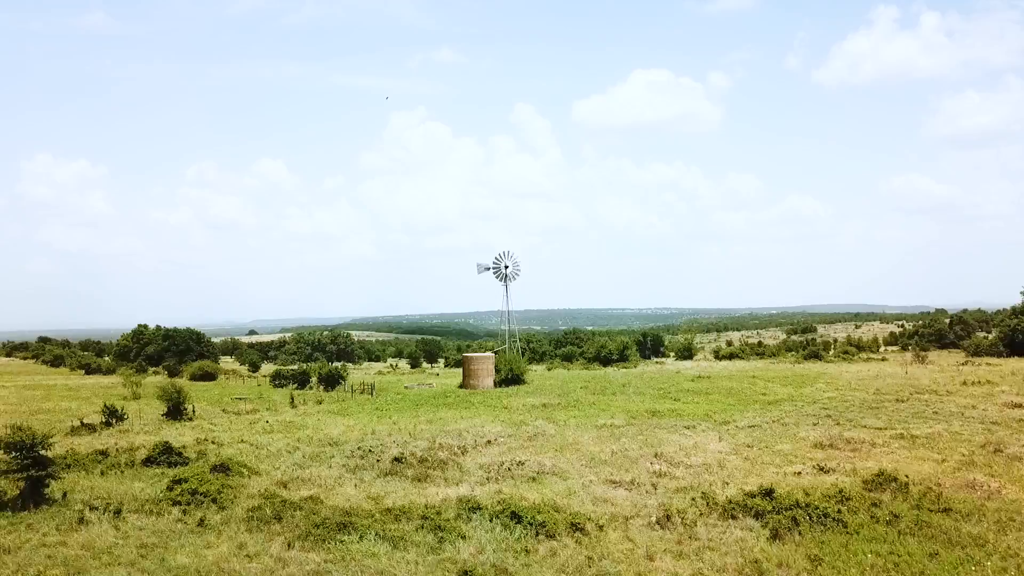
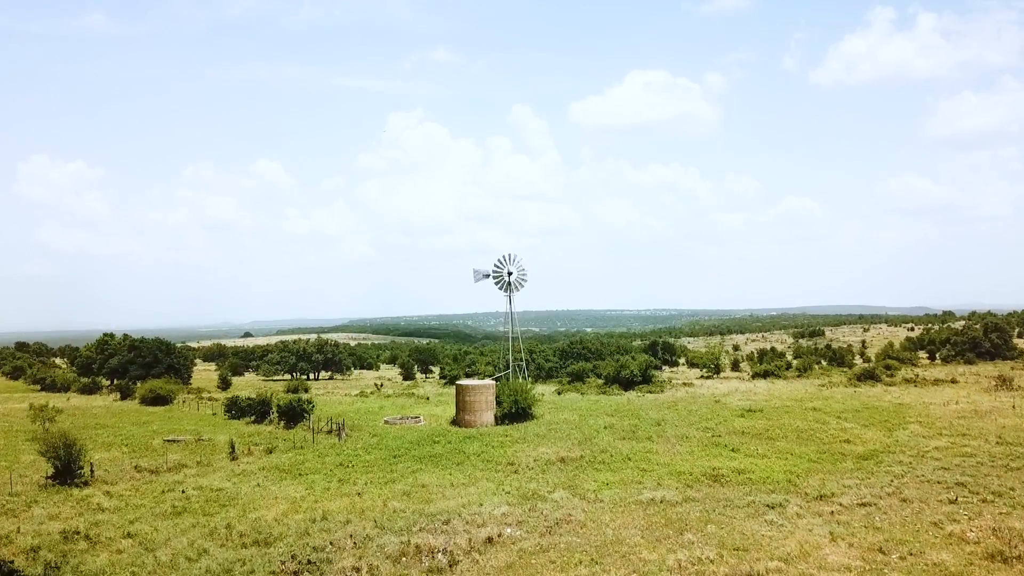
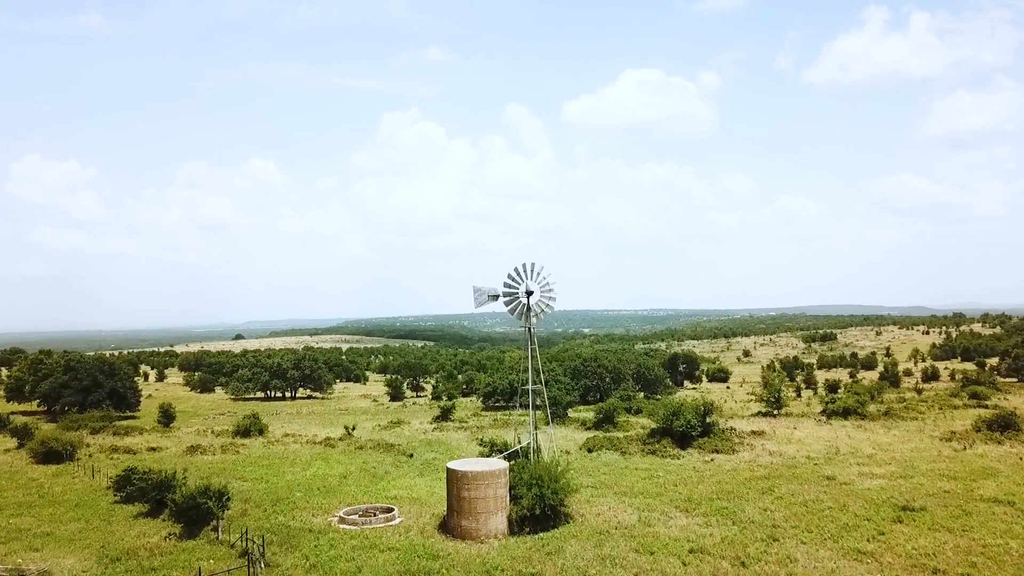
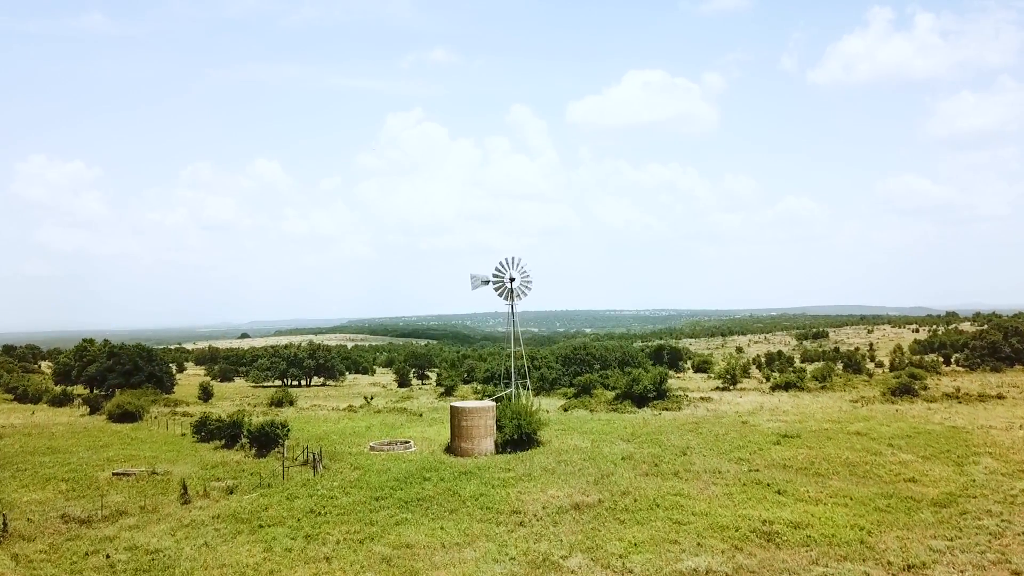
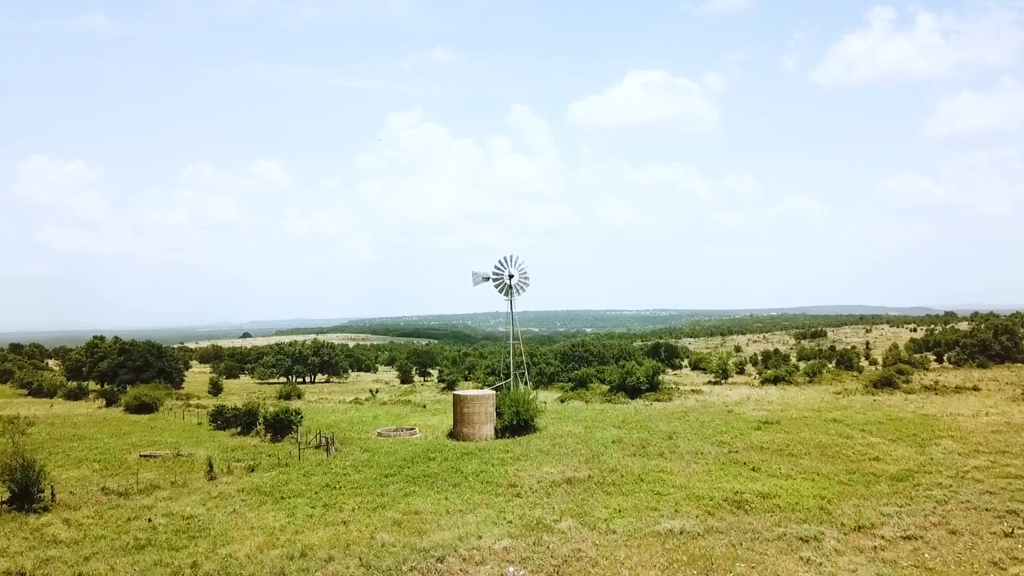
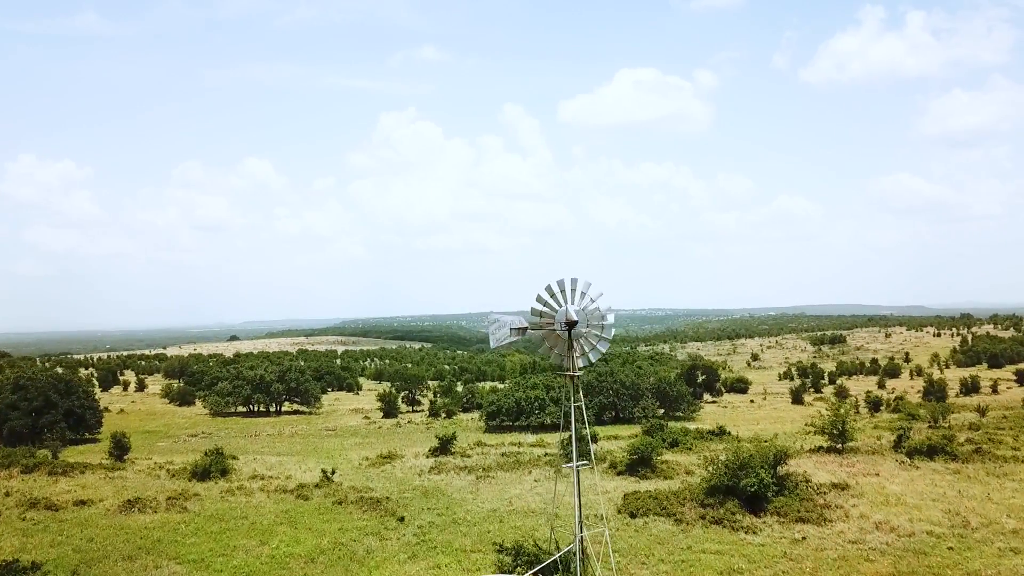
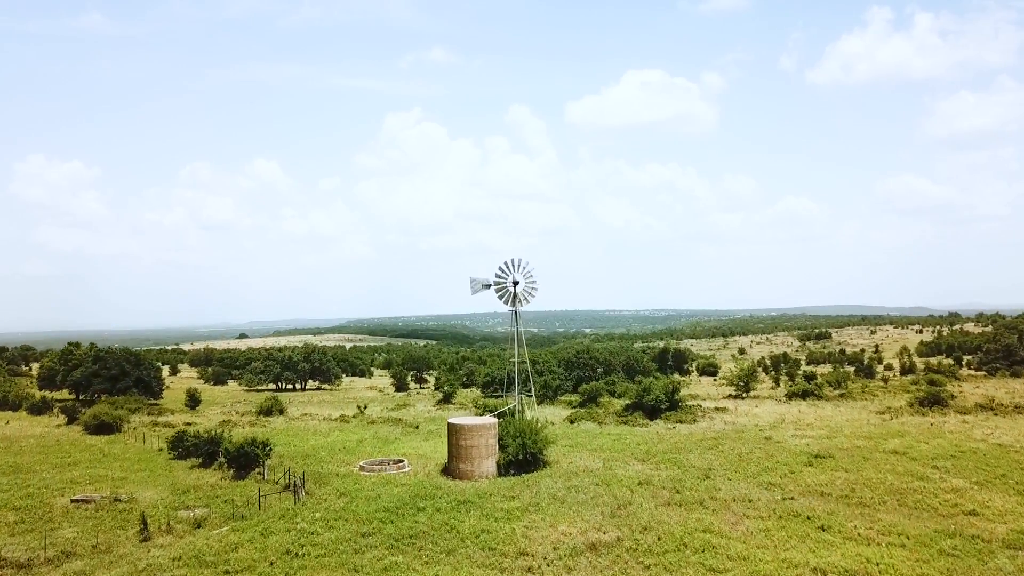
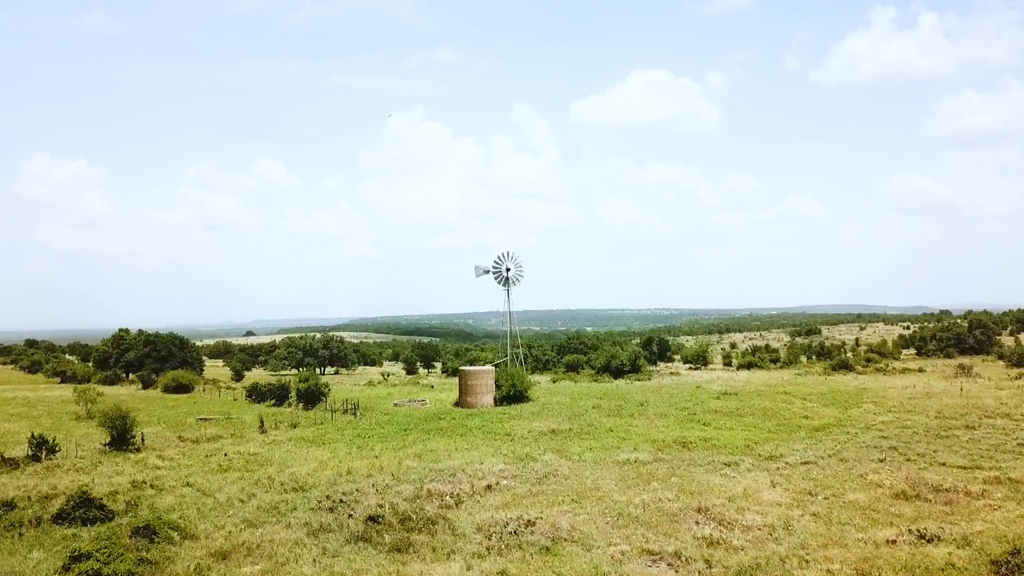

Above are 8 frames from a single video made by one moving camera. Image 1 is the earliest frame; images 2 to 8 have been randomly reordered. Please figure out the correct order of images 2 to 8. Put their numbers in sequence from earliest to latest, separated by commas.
8, 2, 5, 4, 7, 3, 6
